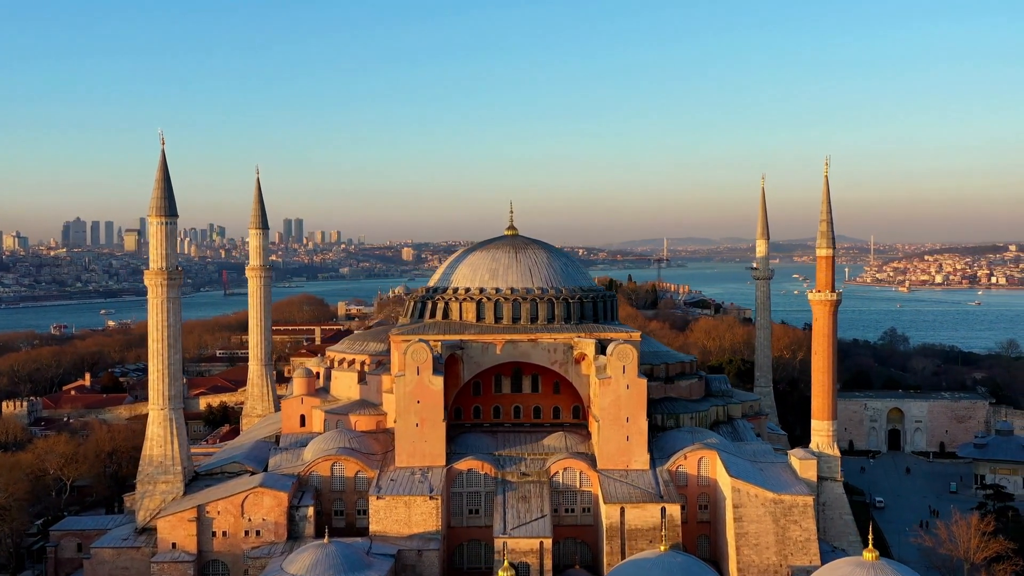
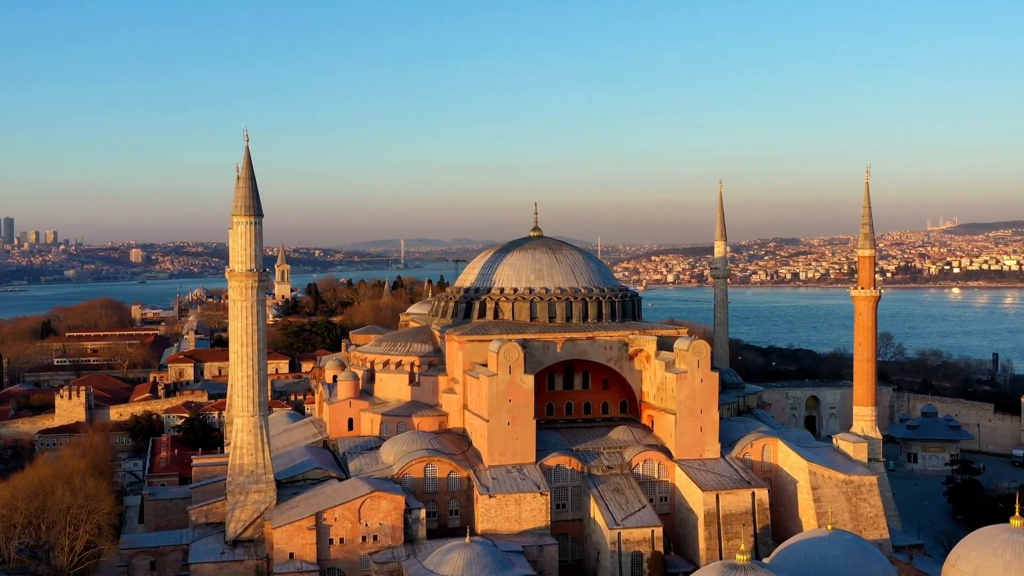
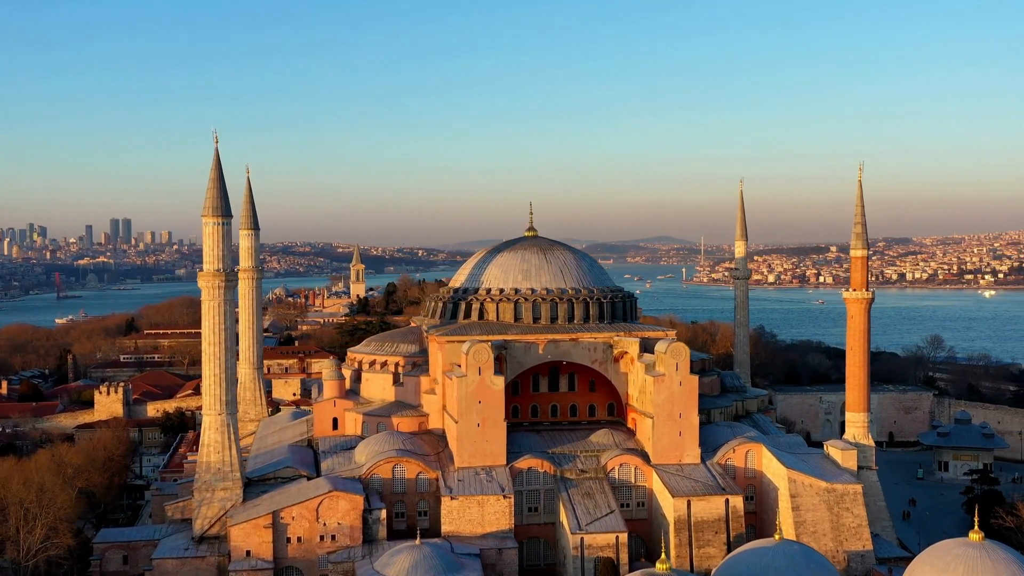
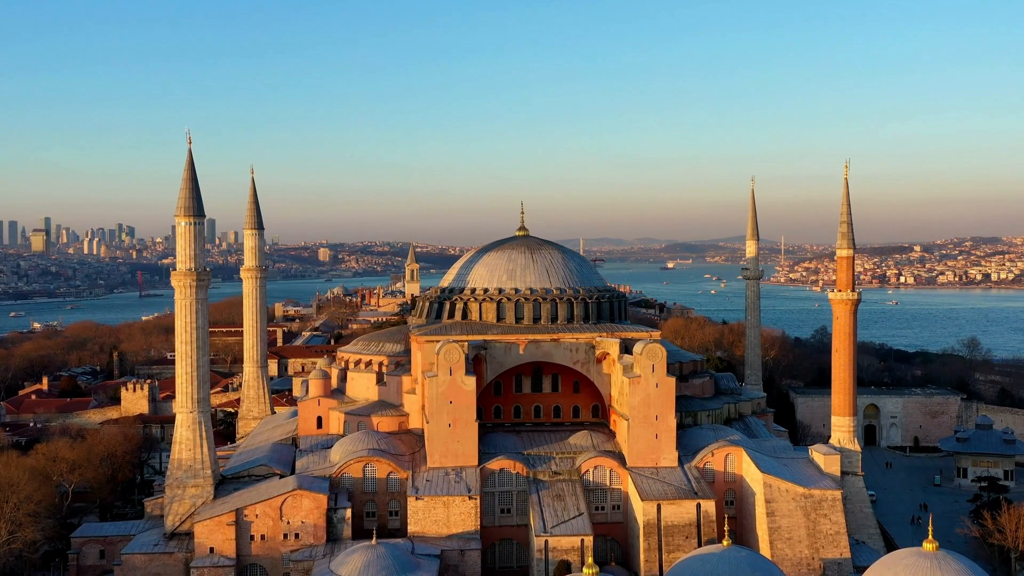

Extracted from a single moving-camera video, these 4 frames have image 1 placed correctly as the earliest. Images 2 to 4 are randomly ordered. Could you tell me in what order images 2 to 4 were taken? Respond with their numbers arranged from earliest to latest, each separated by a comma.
4, 3, 2
